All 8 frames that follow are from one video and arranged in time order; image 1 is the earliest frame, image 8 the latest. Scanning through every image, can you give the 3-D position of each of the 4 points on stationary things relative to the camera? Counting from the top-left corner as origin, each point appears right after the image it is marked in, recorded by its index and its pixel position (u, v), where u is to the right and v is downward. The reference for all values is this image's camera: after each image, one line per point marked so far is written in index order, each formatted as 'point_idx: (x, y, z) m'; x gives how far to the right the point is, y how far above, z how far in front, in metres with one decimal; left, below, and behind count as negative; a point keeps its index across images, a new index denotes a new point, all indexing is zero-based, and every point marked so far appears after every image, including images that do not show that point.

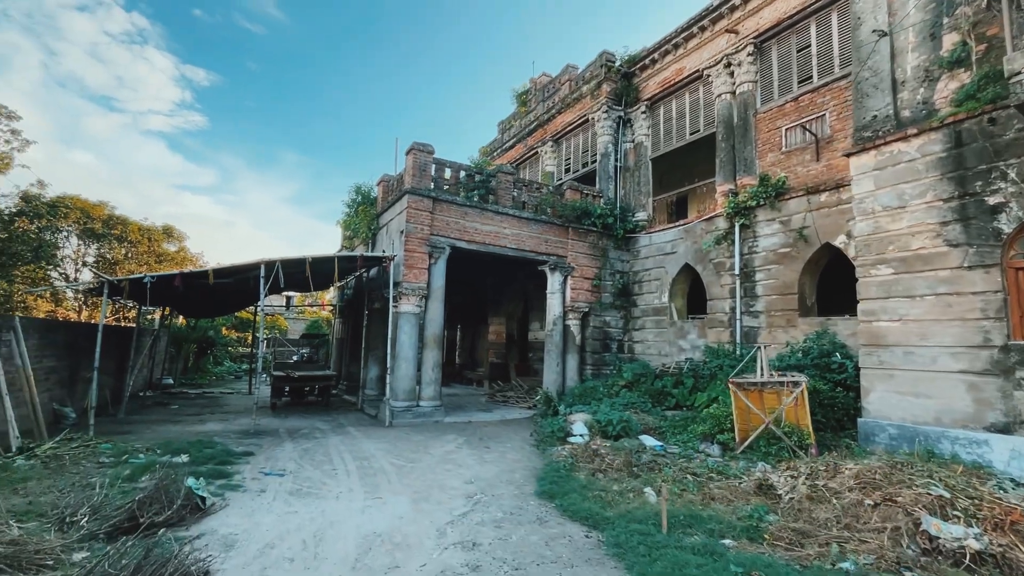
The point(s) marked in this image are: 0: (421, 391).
0: (-2.1, -2.4, +11.2) m
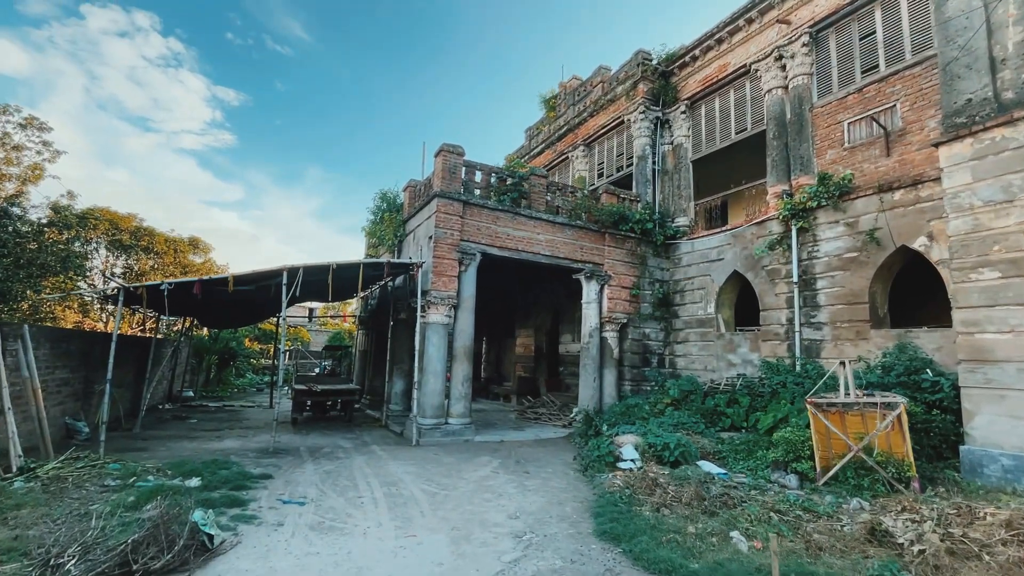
0: (-1.3, -2.6, +10.5) m
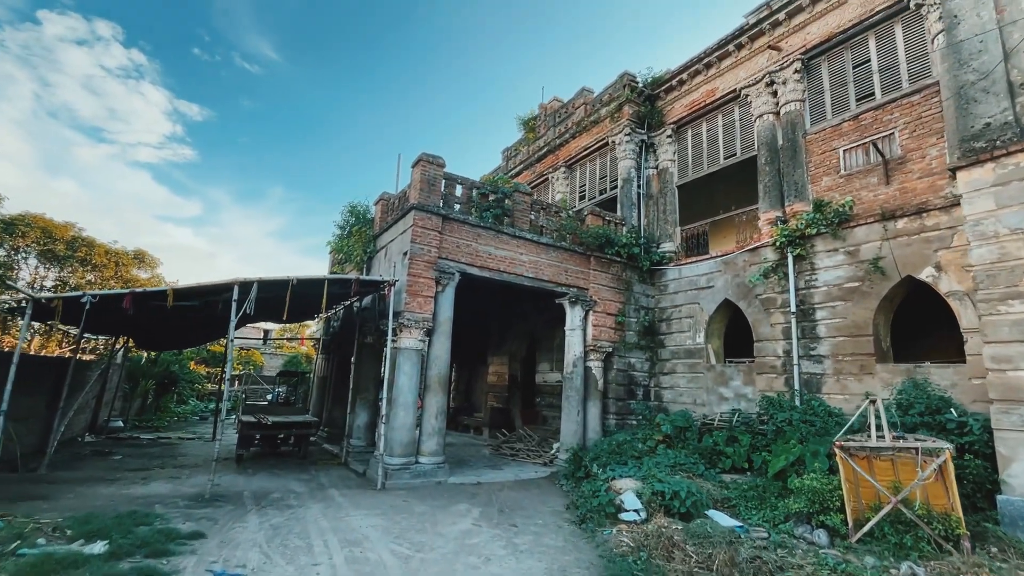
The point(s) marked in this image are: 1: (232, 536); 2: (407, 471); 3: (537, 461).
0: (-1.7, -3.0, +9.3) m
1: (-3.3, -2.9, +5.7) m
2: (-1.9, -3.4, +8.9) m
3: (+0.6, -4.0, +11.4) m
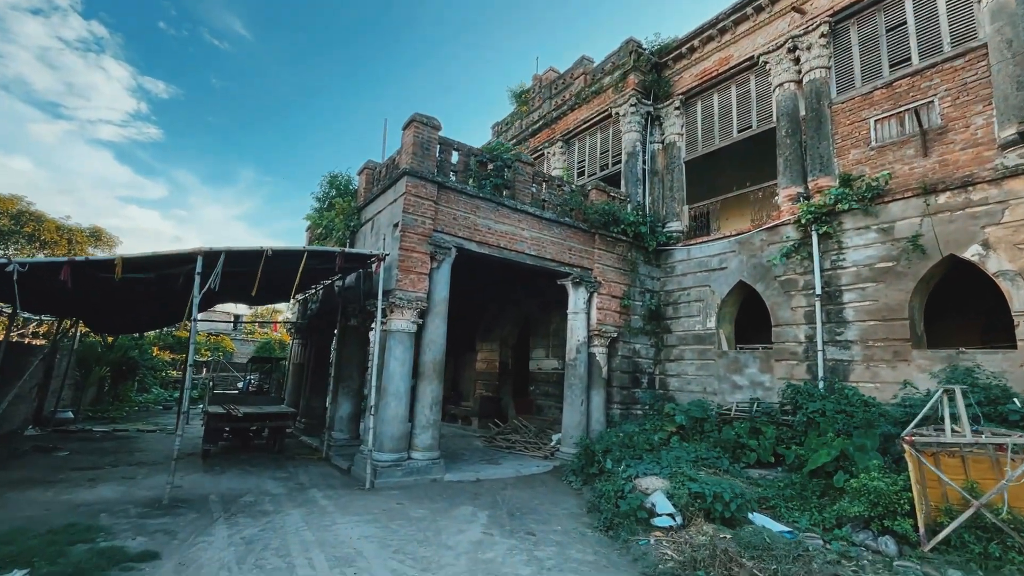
0: (-1.7, -2.6, +8.3) m
1: (-3.1, -2.6, +4.7) m
2: (-1.9, -2.9, +7.9) m
3: (+0.5, -3.6, +10.5) m
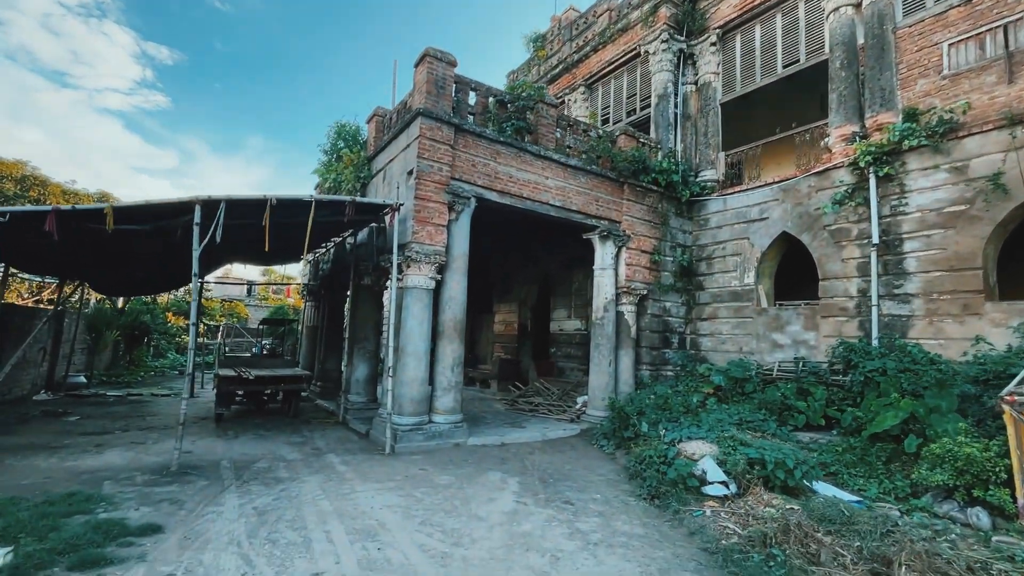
0: (-1.3, -1.8, +7.9) m
1: (-2.7, -2.1, +4.2) m
2: (-1.4, -2.2, +7.5) m
3: (+1.0, -2.7, +10.1) m
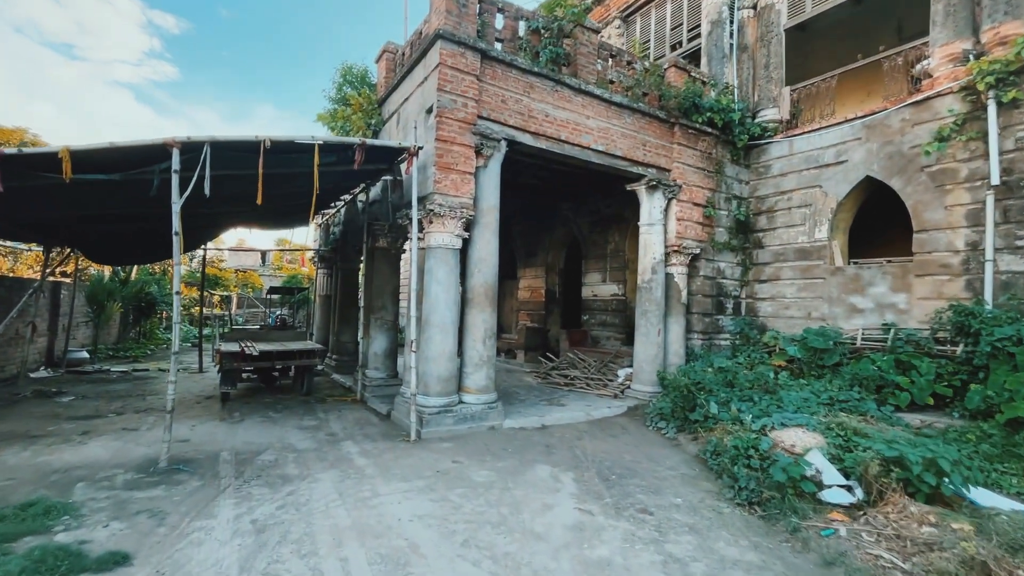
0: (-0.7, -1.3, +6.8) m
1: (-2.2, -1.8, +3.3) m
2: (-0.8, -1.7, +6.5) m
3: (+1.7, -1.9, +9.0) m
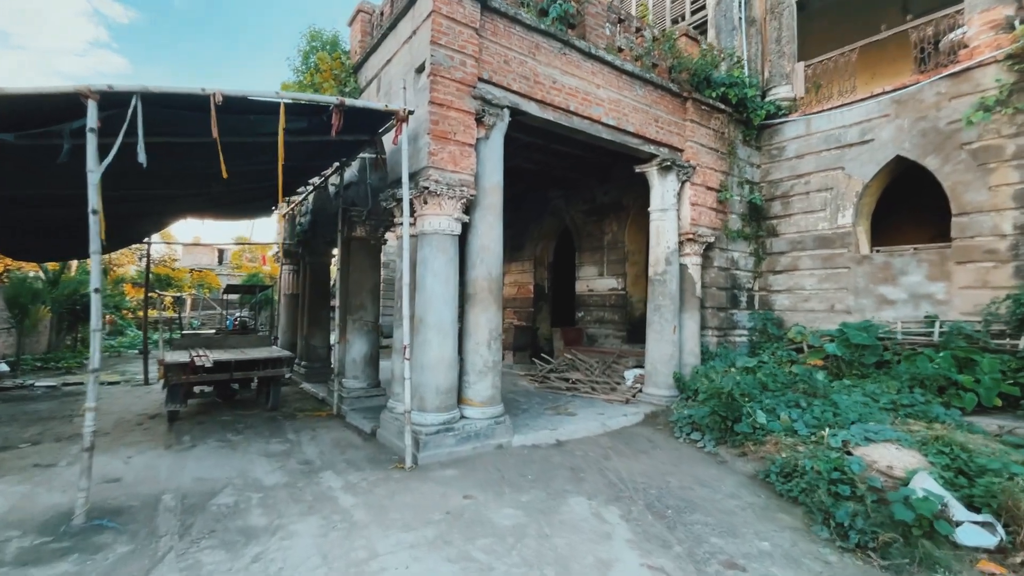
0: (-0.5, -1.2, +5.7) m
1: (-1.9, -1.8, +2.1) m
2: (-0.7, -1.6, +5.4) m
3: (+1.7, -1.8, +8.1) m
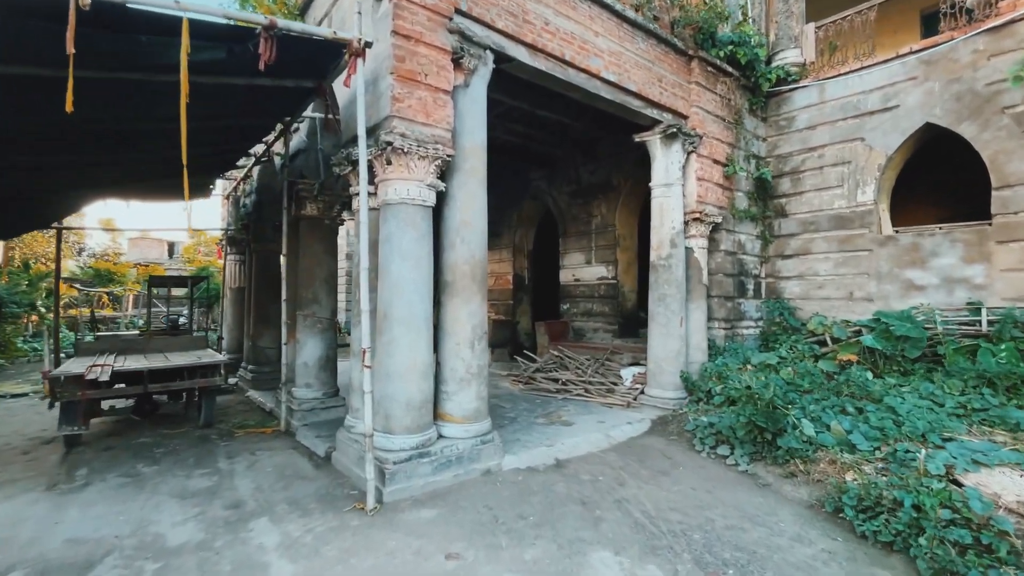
0: (-0.6, -1.1, +4.6) m
1: (-1.7, -1.7, +0.9) m
2: (-0.8, -1.5, +4.2) m
3: (+1.4, -1.6, +7.1) m
